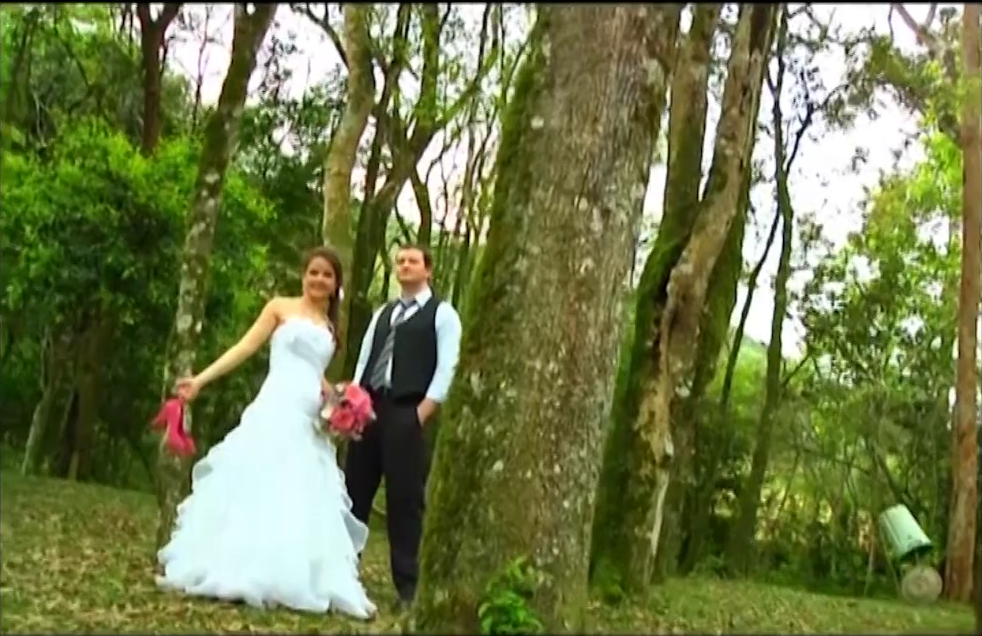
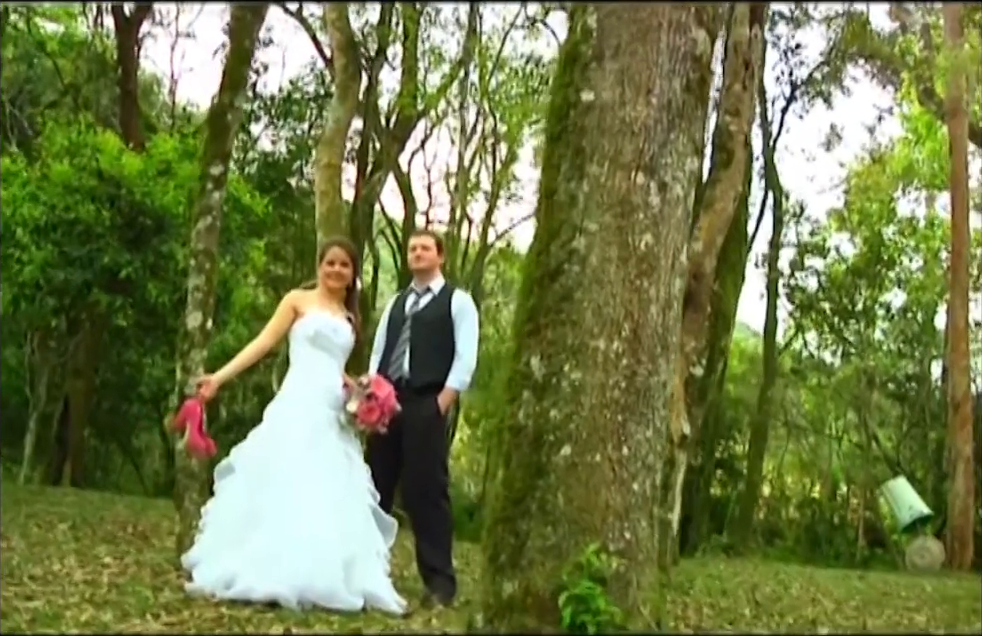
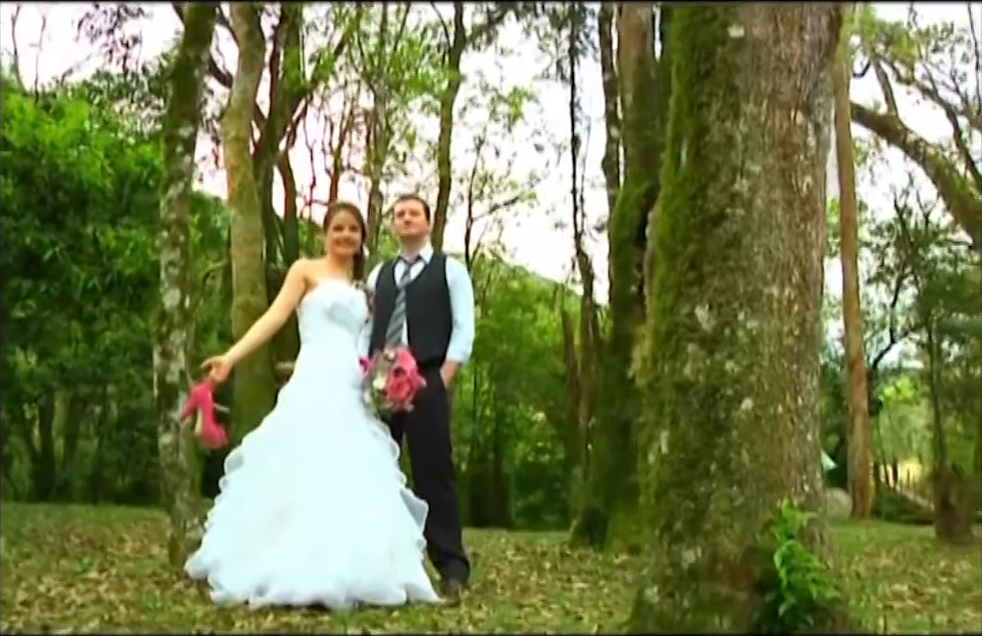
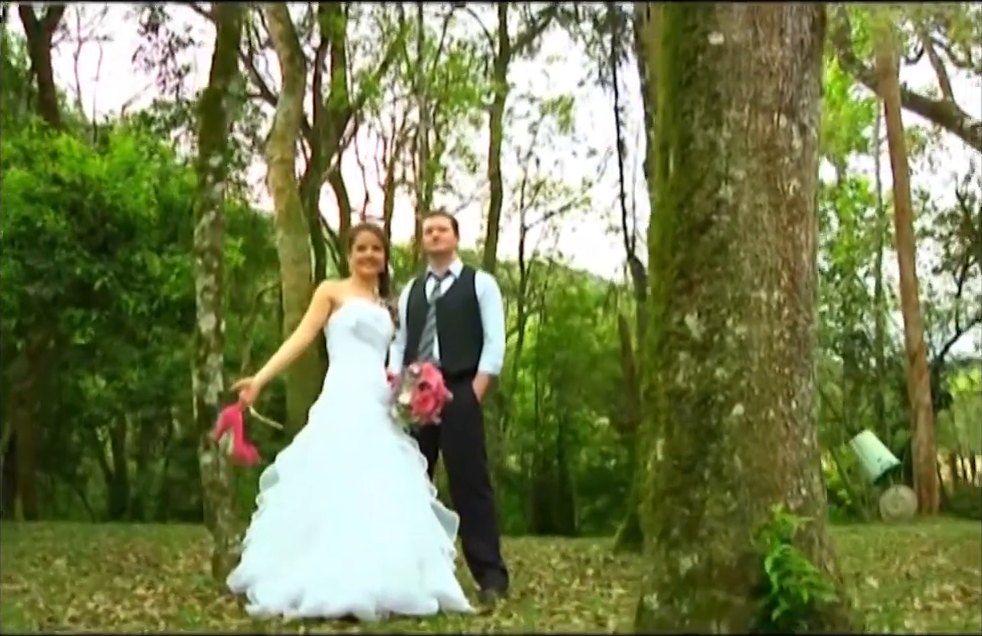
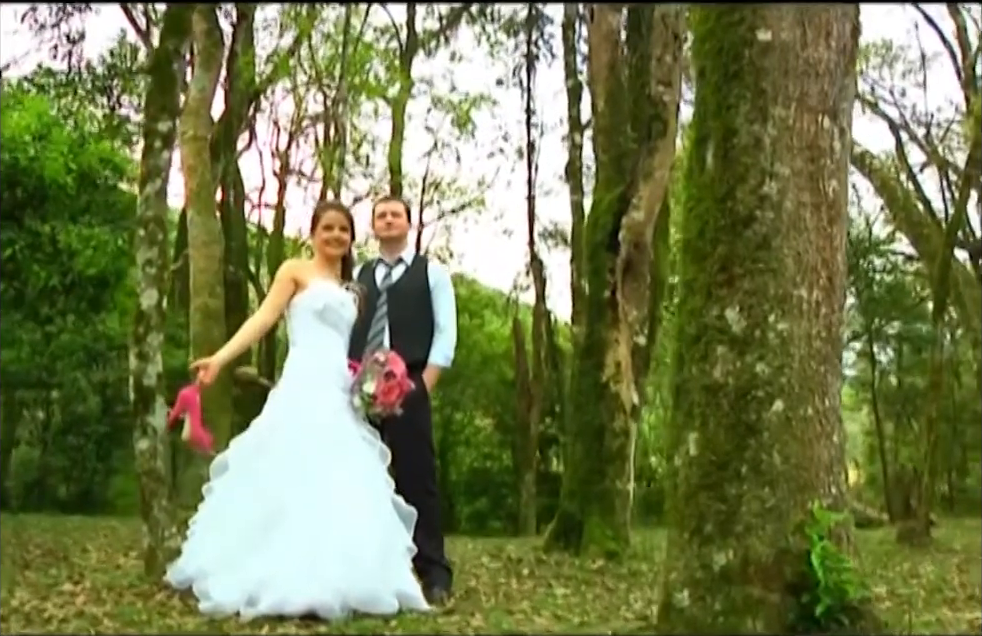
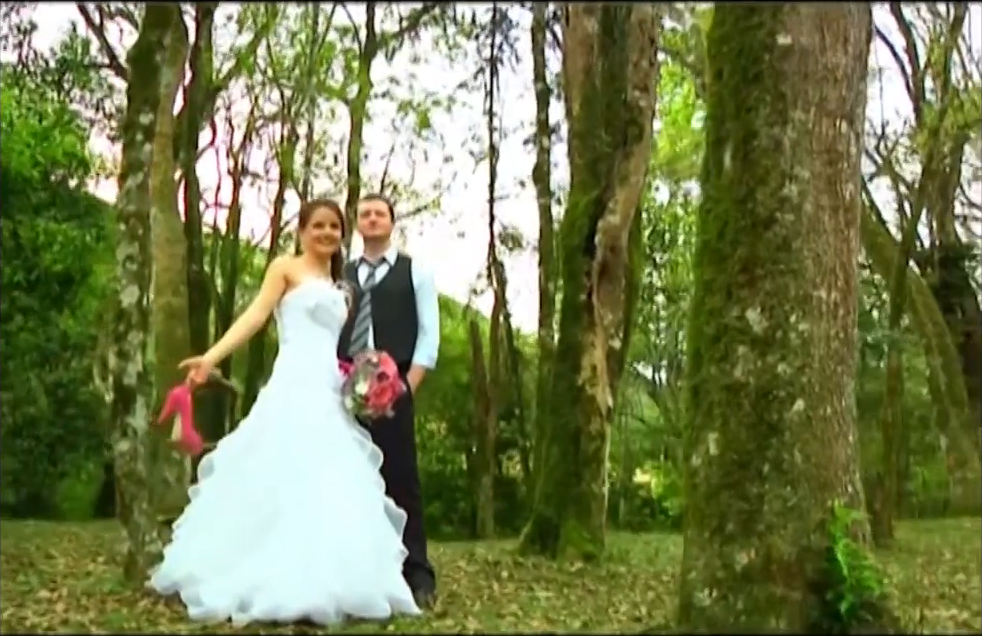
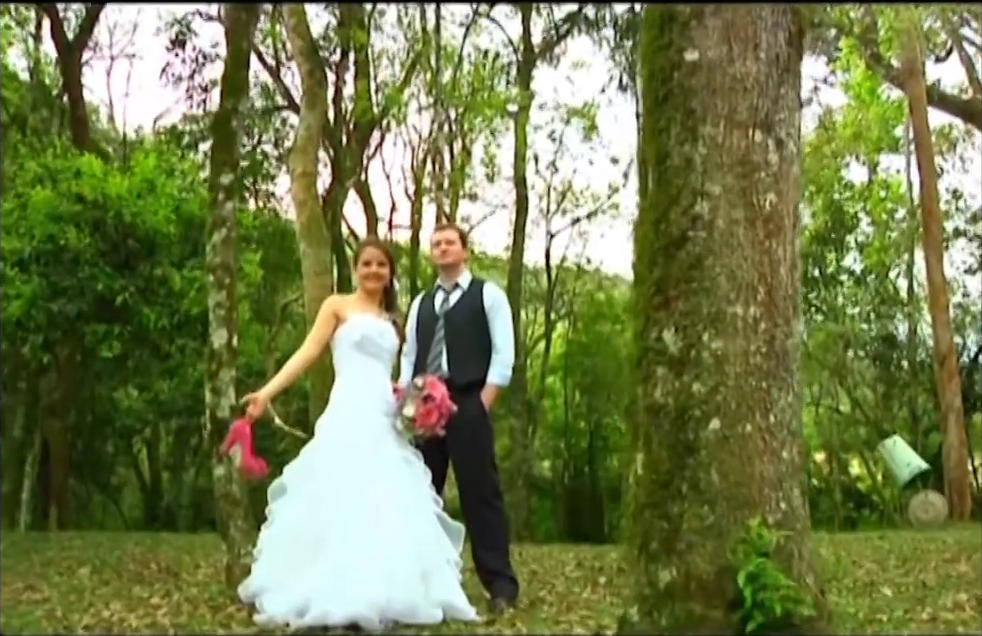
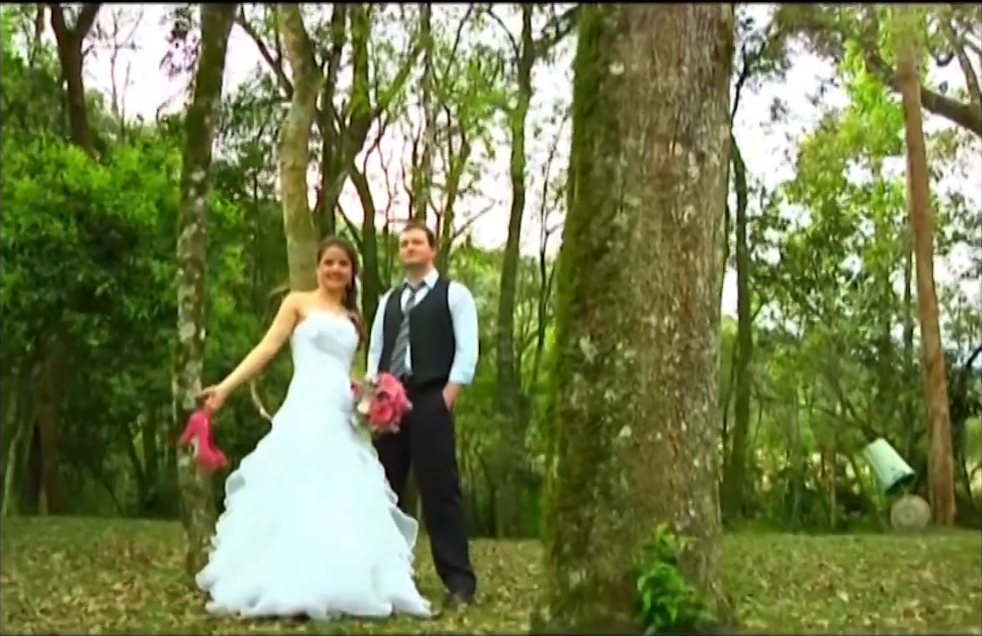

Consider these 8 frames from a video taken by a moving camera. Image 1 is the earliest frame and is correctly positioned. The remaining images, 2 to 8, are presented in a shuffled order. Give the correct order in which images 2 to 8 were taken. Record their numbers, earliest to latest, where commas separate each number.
2, 8, 7, 4, 3, 5, 6
